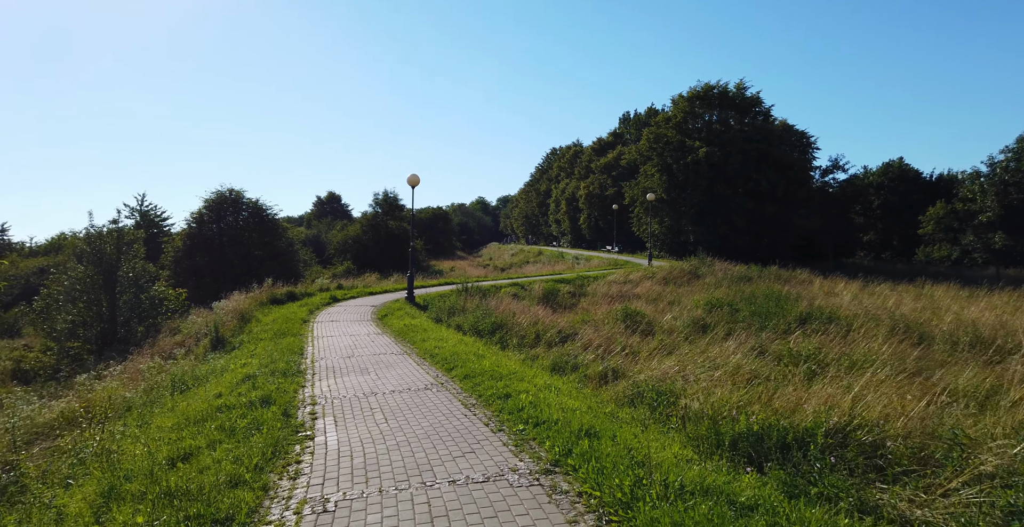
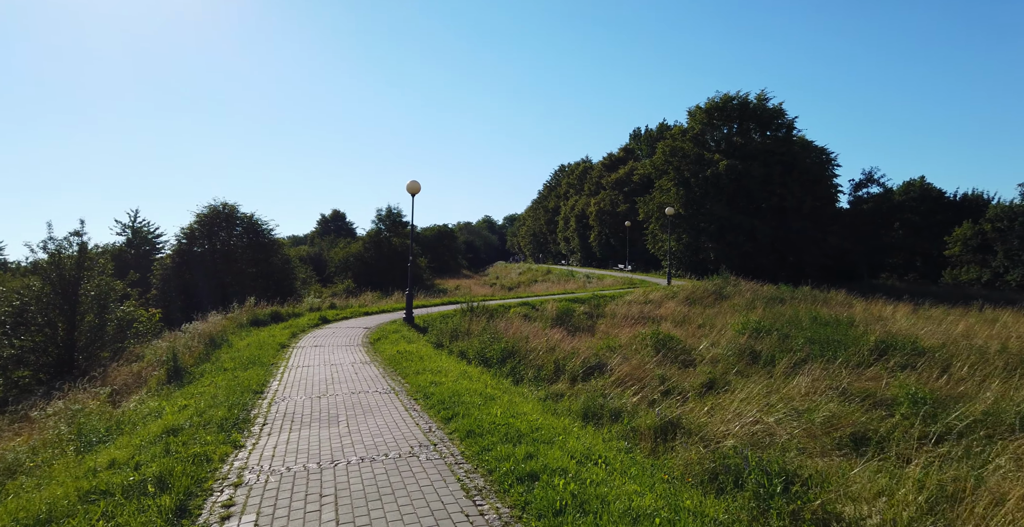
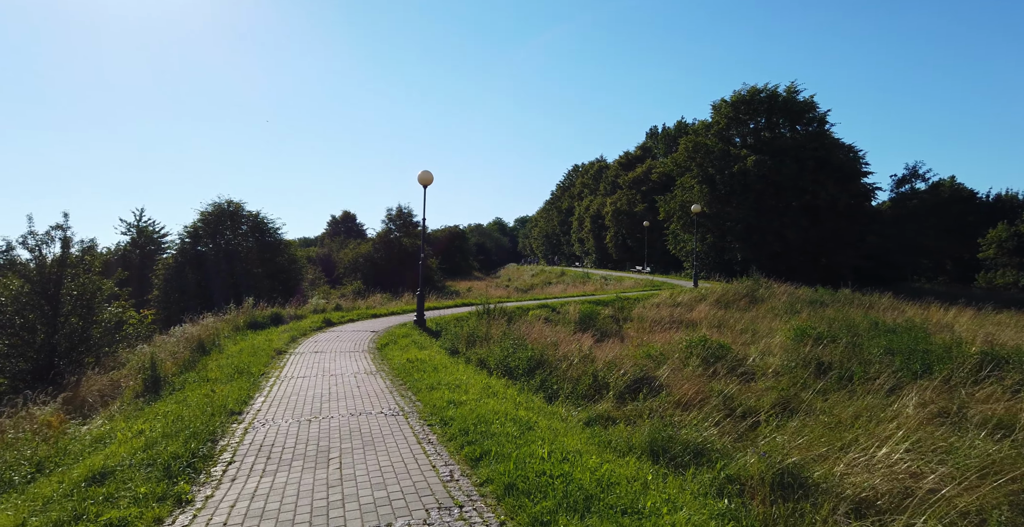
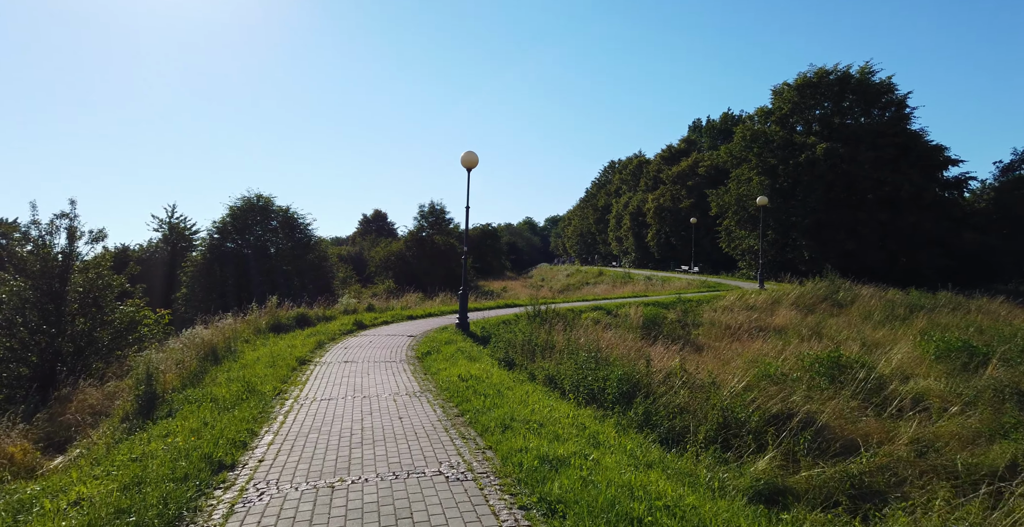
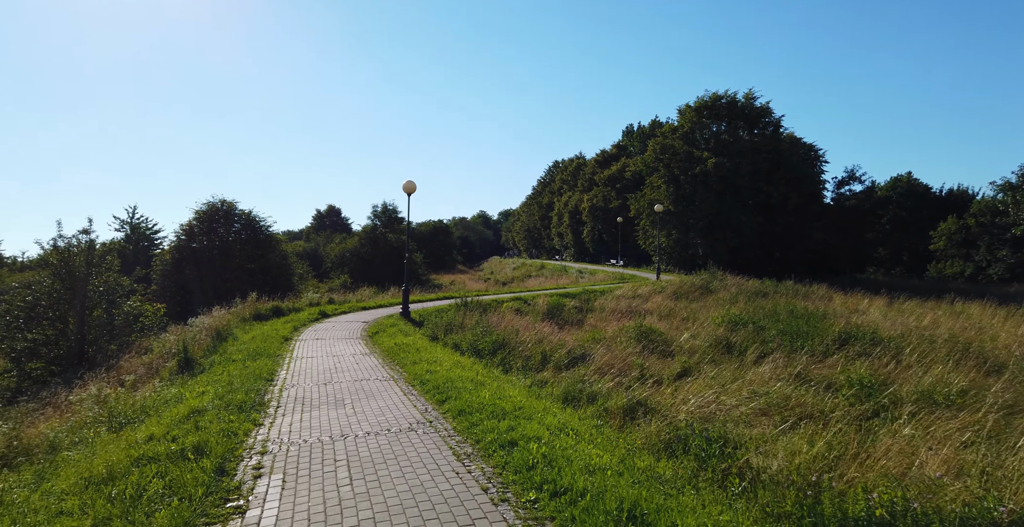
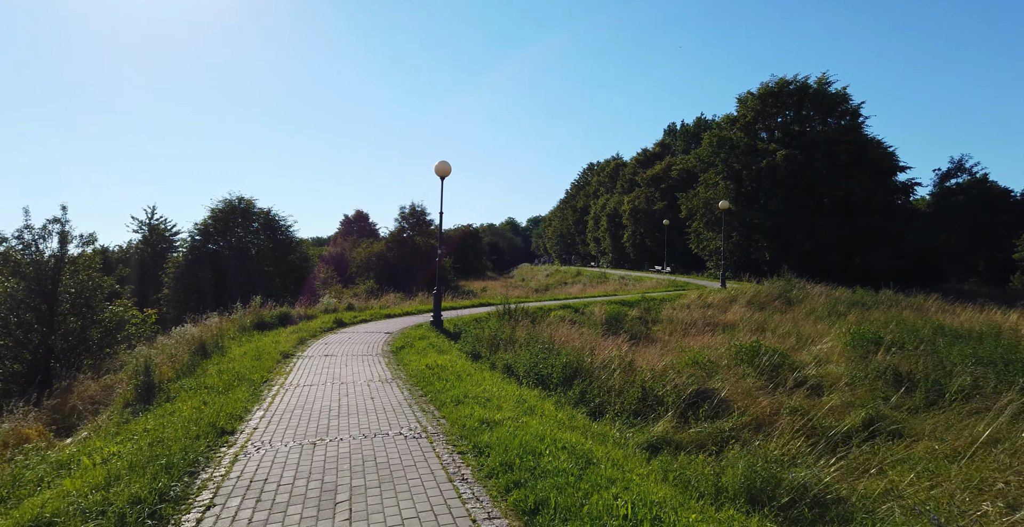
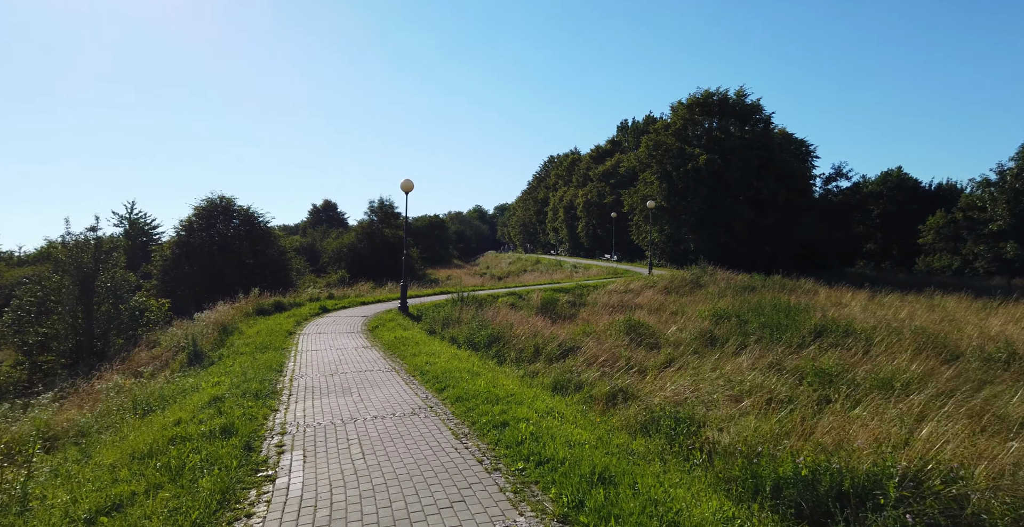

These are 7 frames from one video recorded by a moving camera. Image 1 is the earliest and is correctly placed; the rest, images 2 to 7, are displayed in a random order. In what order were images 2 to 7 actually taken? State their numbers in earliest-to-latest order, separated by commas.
7, 5, 2, 3, 6, 4
